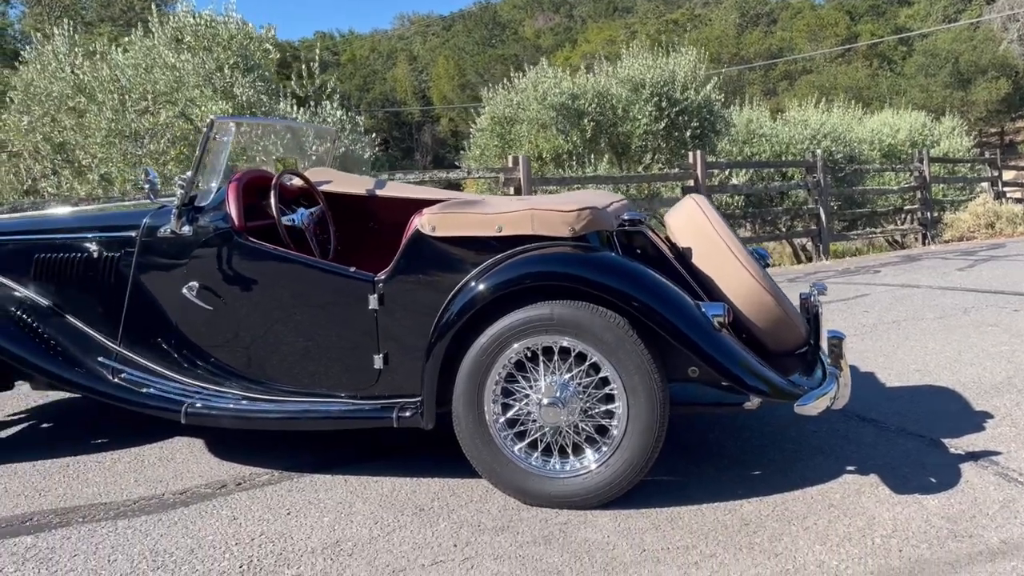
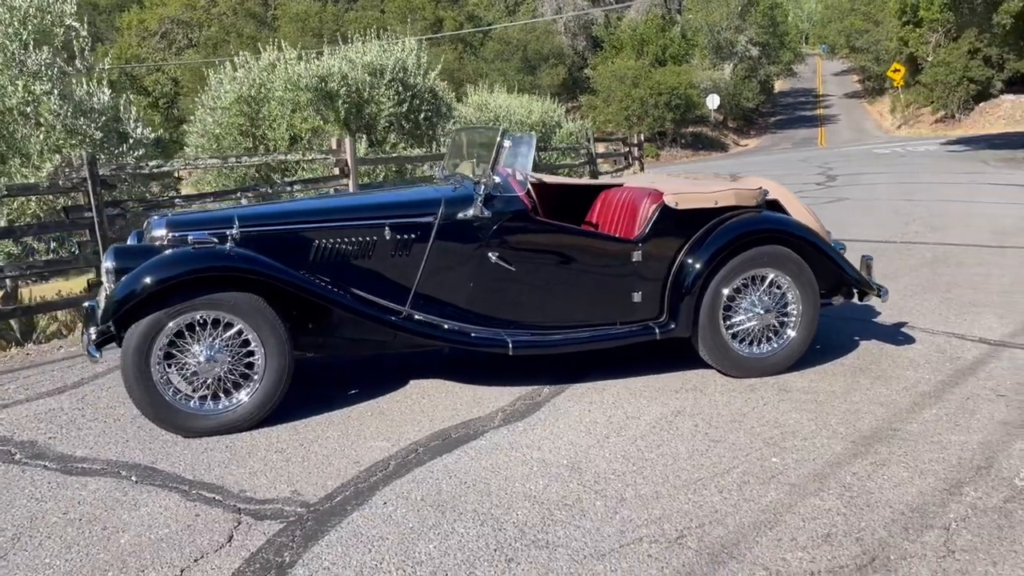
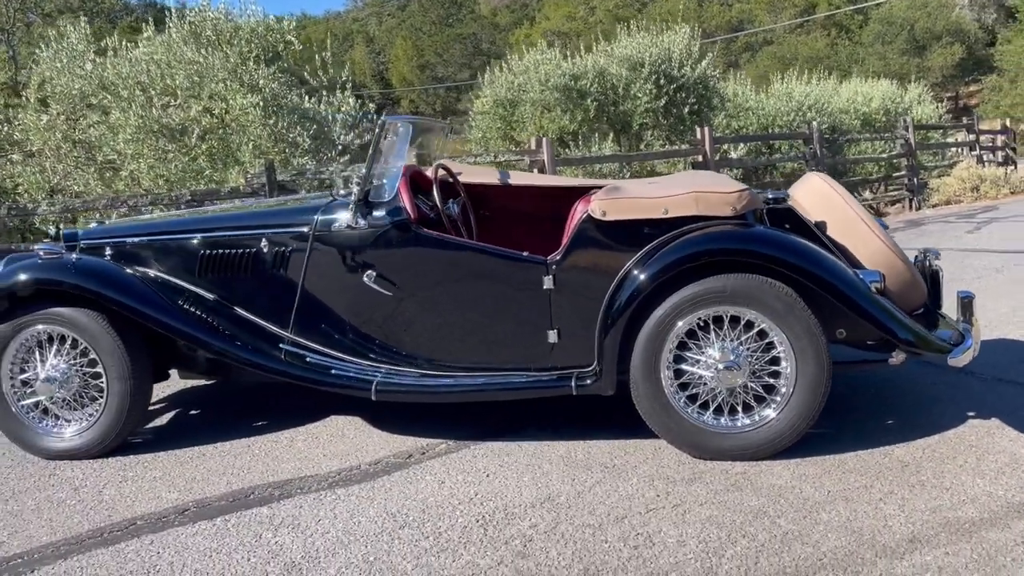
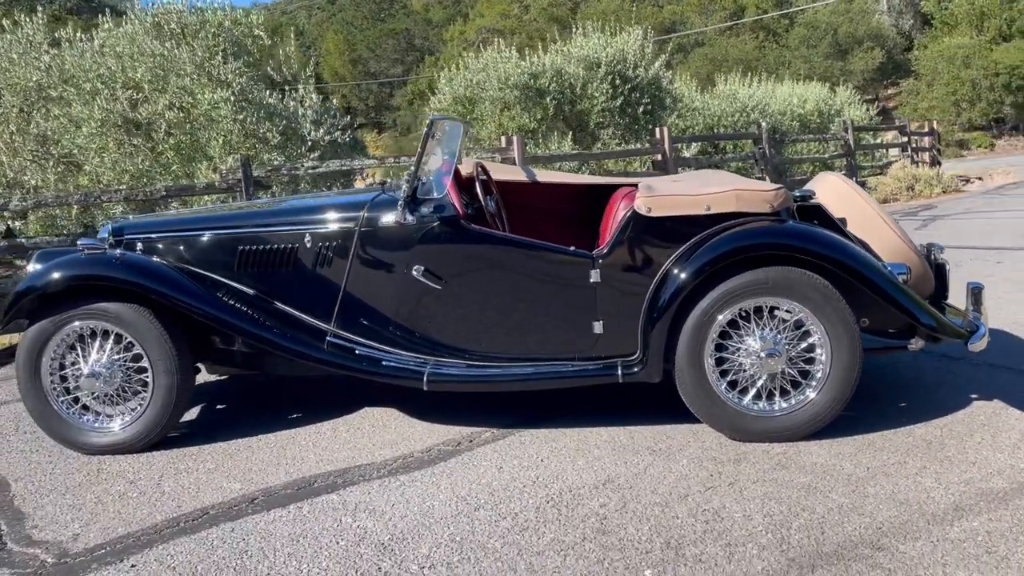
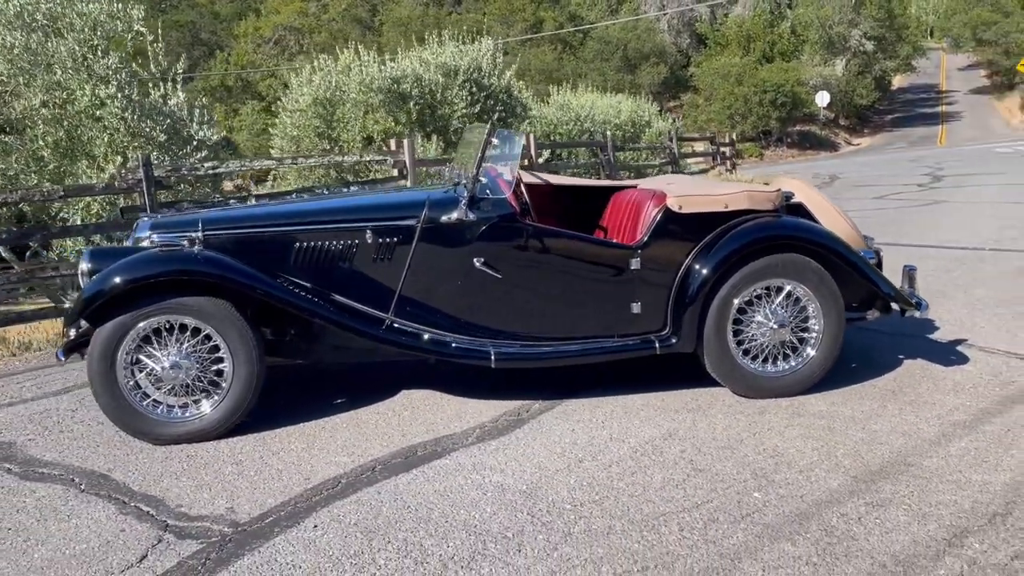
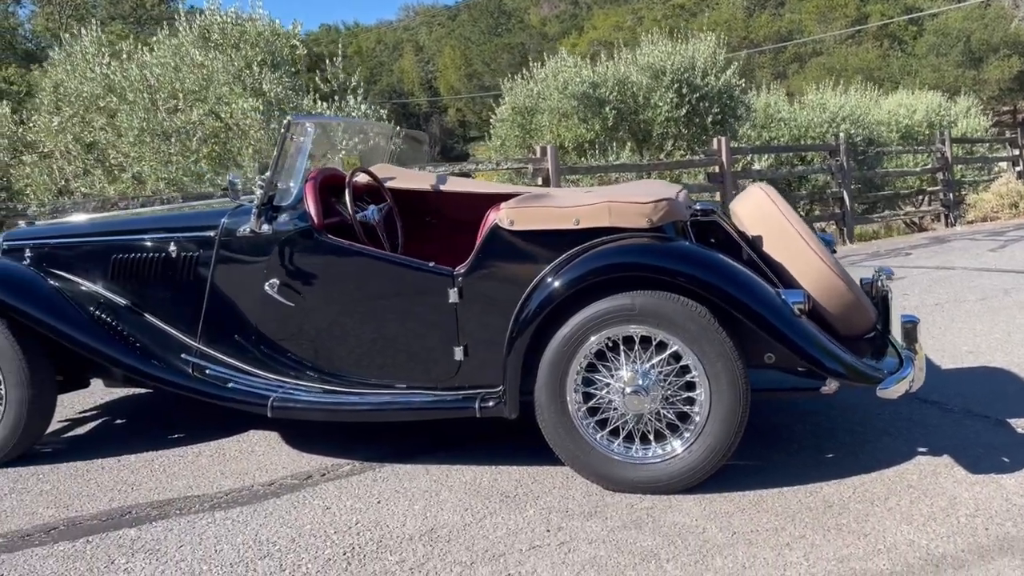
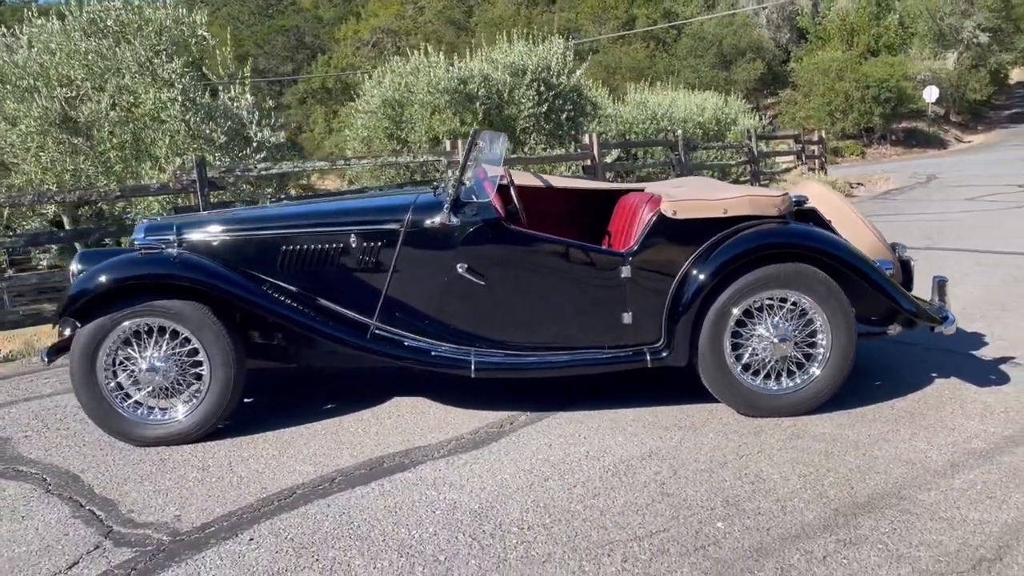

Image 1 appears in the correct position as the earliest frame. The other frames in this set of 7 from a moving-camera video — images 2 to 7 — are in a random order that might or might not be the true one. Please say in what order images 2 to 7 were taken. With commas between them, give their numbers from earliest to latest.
6, 3, 4, 7, 5, 2
